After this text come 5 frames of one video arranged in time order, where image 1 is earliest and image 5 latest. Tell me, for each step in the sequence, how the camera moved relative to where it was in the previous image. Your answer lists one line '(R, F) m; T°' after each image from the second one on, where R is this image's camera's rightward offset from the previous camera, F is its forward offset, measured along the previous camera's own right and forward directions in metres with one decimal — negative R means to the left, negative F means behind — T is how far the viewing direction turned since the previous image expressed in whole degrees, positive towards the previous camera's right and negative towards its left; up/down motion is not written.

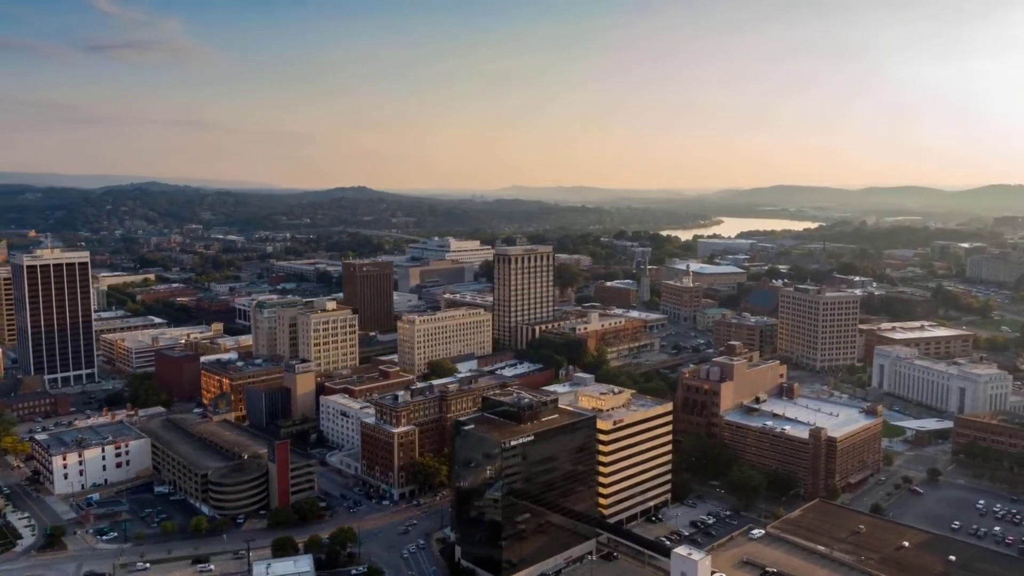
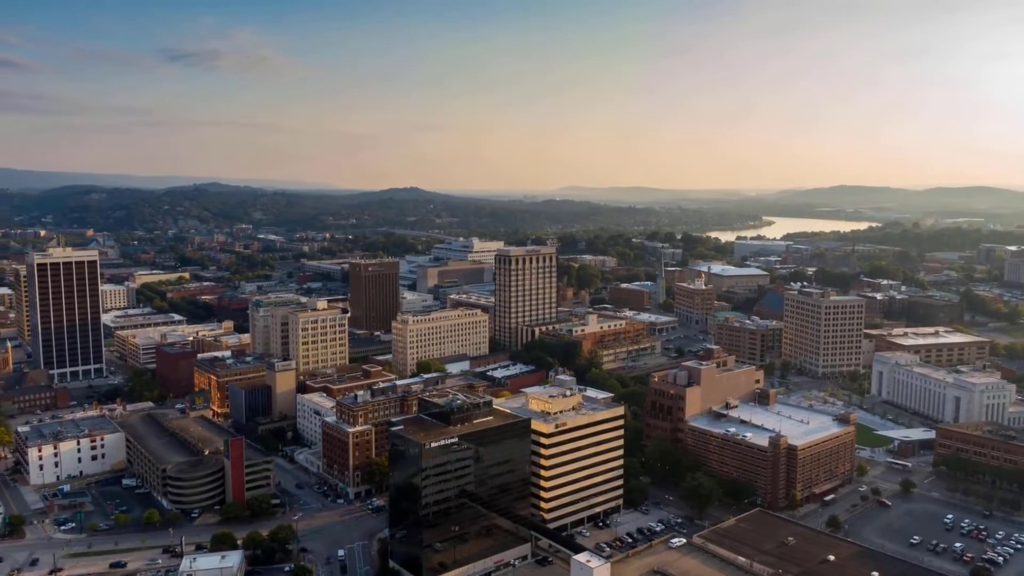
(+5.4, +0.3) m; -4°
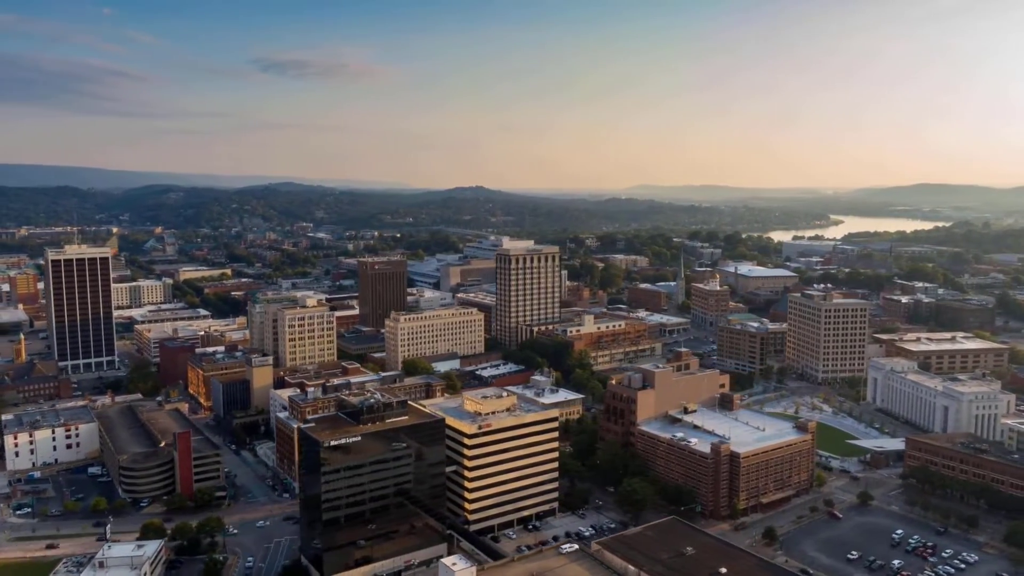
(+6.9, +0.5) m; -5°
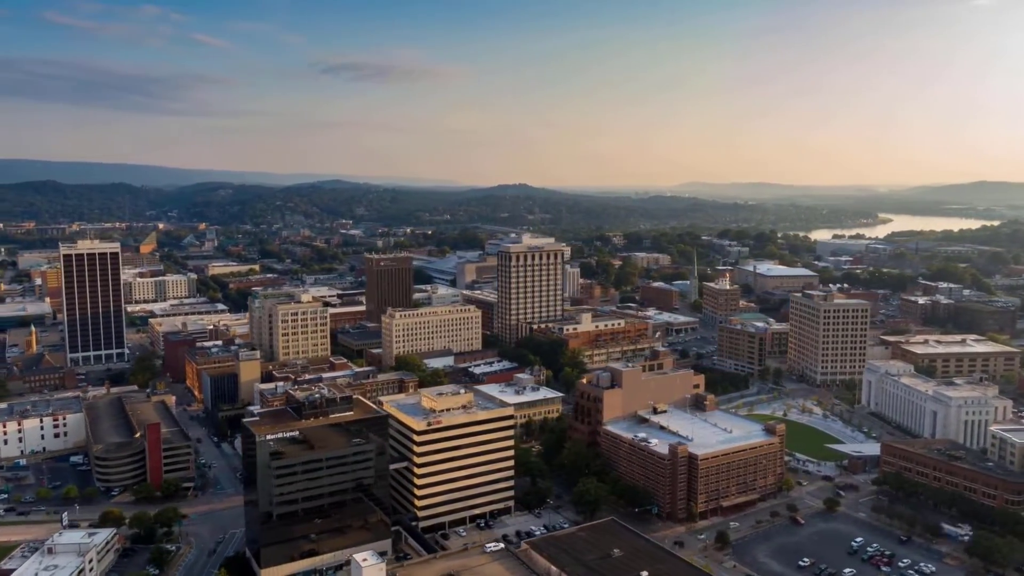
(+4.6, +0.3) m; -3°
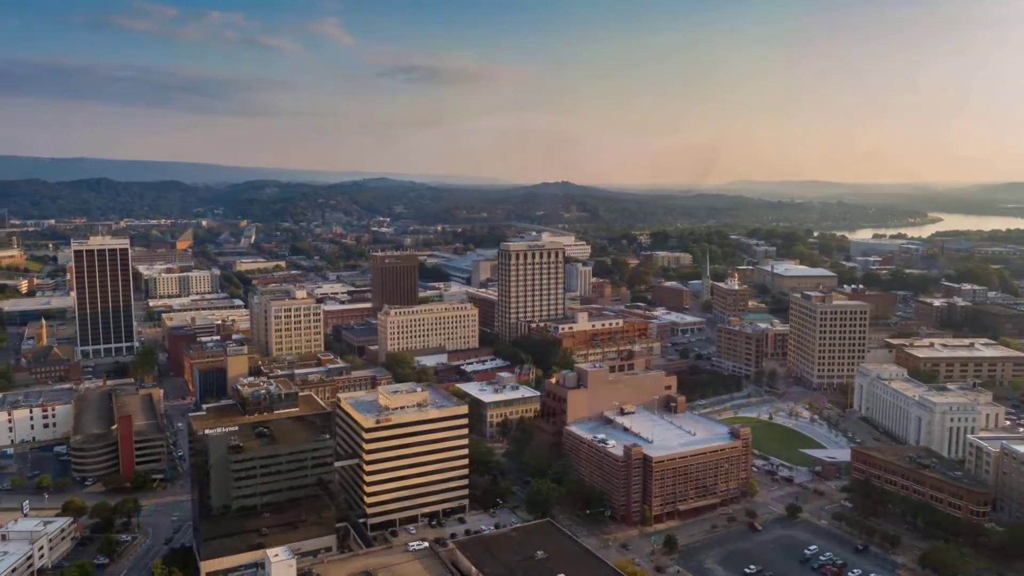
(+4.6, +0.3) m; -3°
